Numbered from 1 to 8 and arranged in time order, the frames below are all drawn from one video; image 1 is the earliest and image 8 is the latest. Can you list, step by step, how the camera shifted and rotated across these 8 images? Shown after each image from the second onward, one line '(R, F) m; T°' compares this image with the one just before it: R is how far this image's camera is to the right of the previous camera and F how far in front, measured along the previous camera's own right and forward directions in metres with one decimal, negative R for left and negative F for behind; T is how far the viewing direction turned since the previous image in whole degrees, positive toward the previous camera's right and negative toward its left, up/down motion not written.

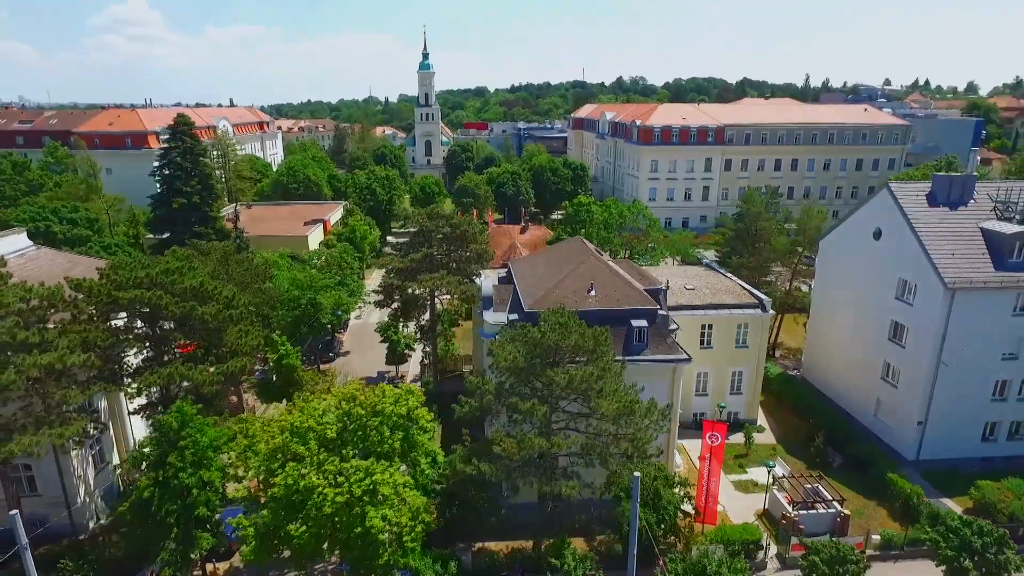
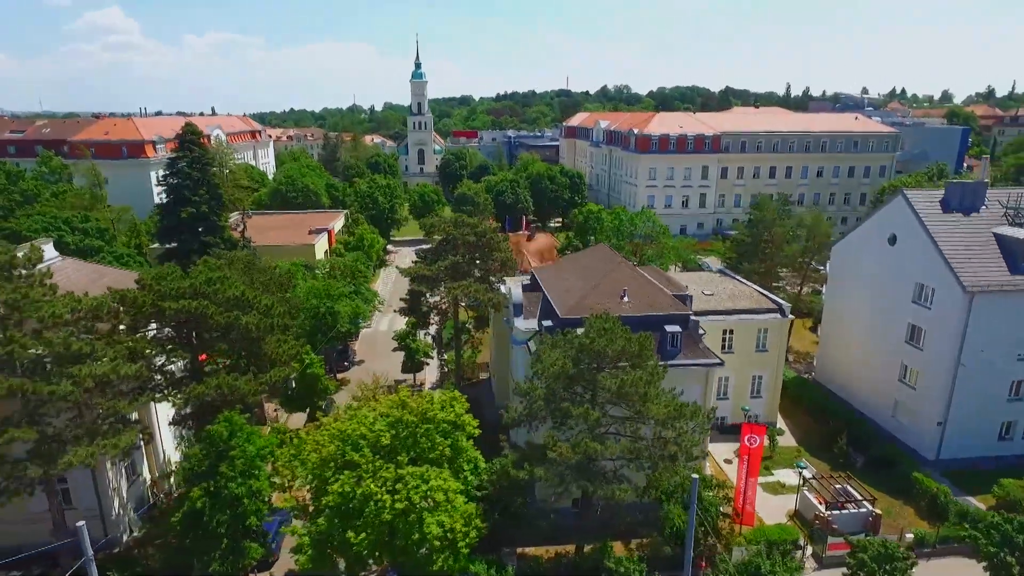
(-1.9, -0.2) m; +2°
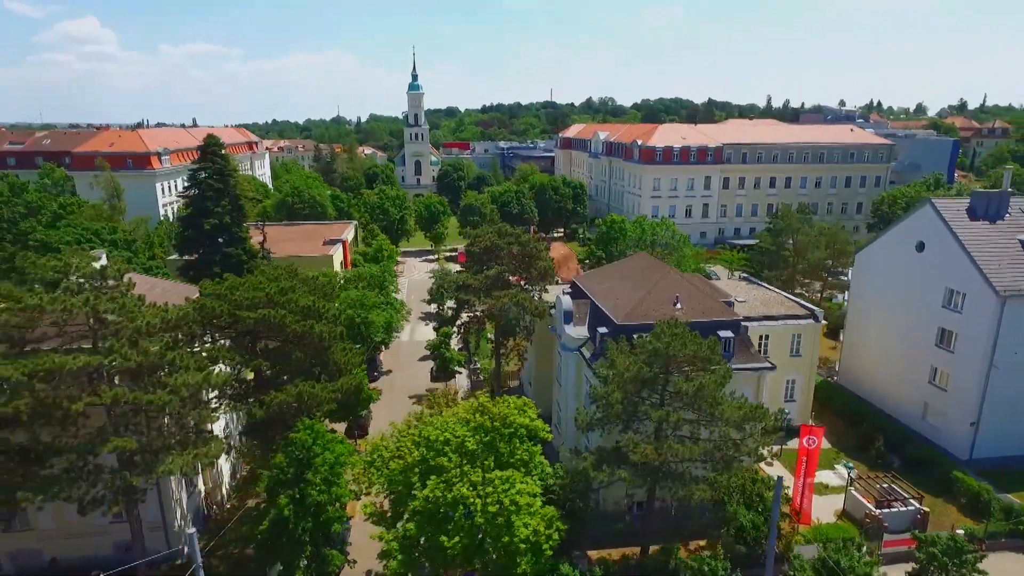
(-2.8, -0.4) m; +2°
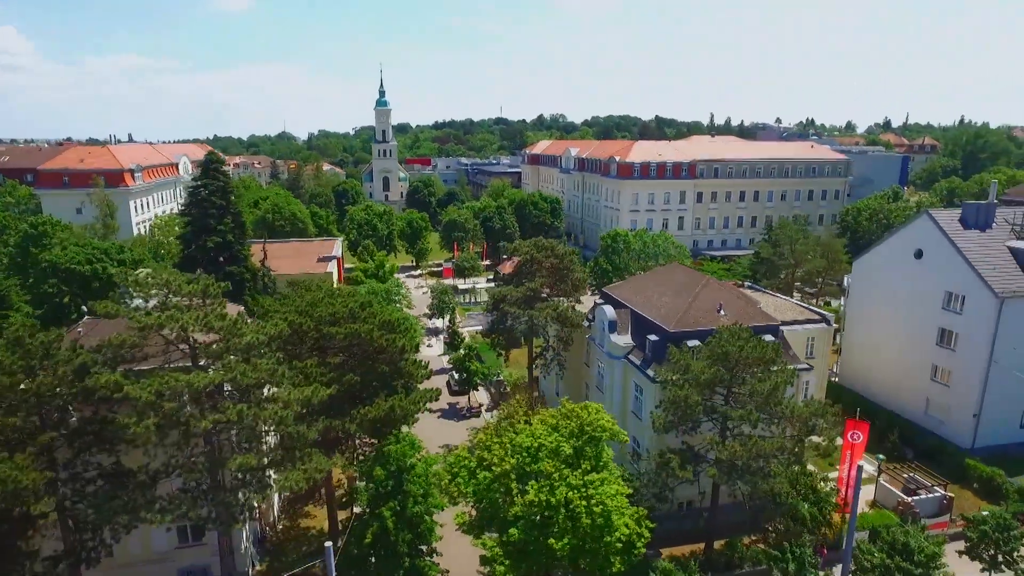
(-4.1, -0.6) m; +5°
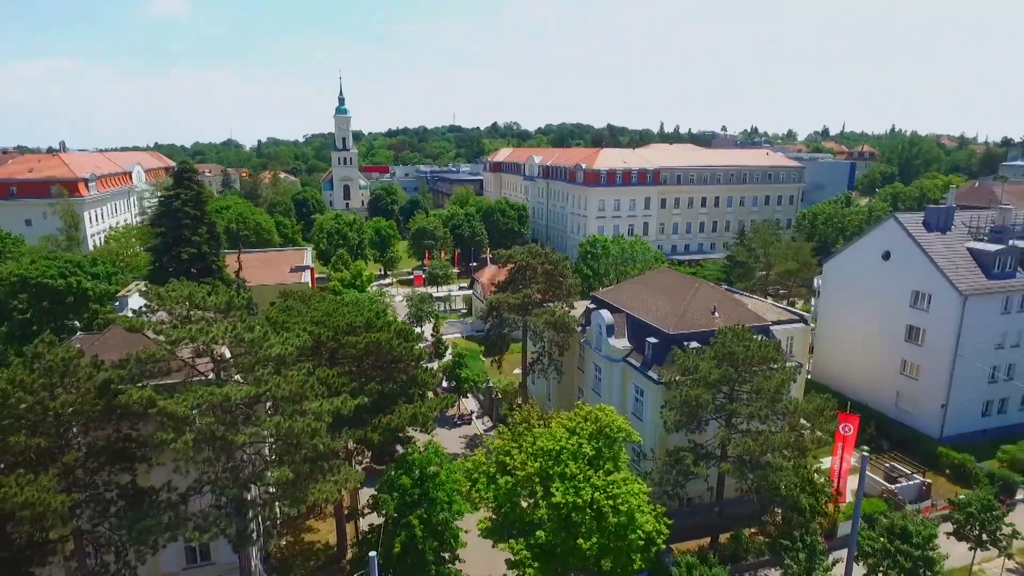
(-2.0, -0.3) m; +4°
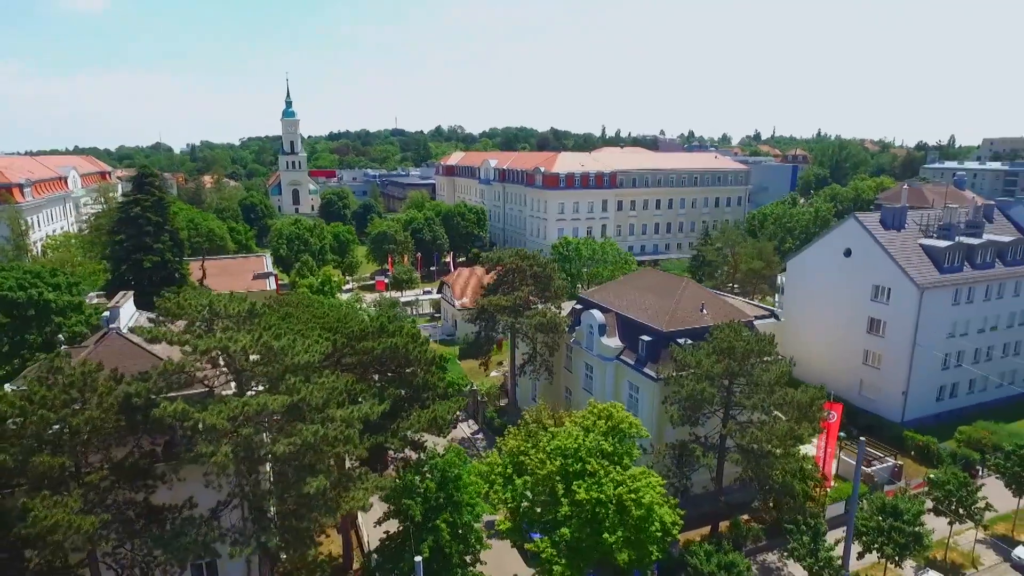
(-2.2, -0.1) m; +5°
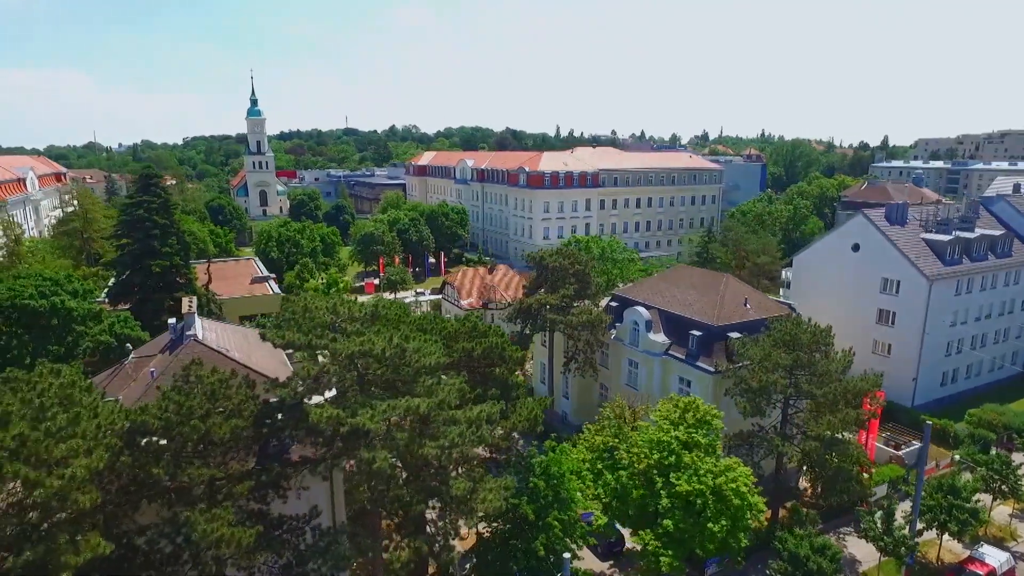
(-4.4, +0.1) m; +5°
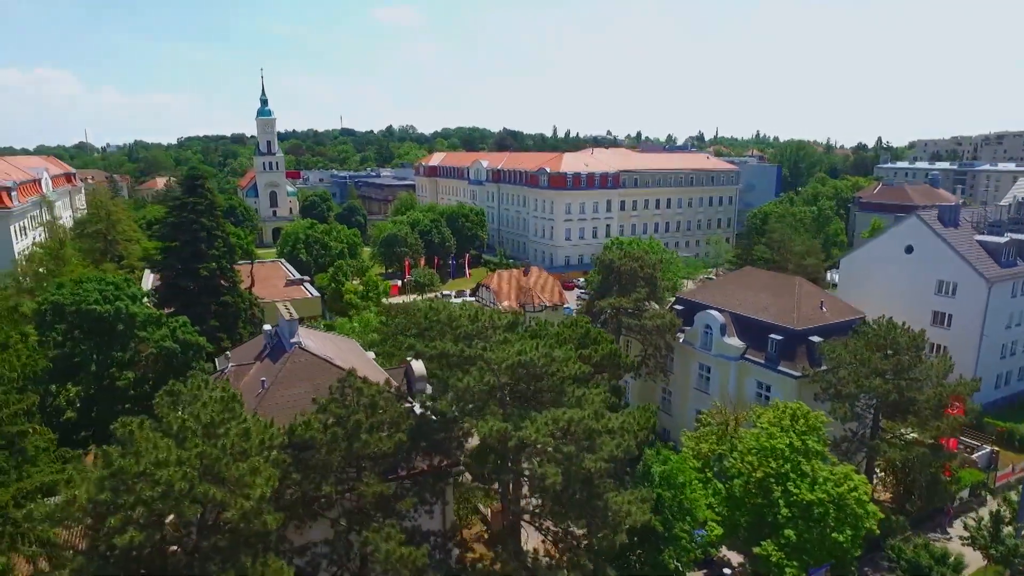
(-3.6, +0.5) m; +1°
